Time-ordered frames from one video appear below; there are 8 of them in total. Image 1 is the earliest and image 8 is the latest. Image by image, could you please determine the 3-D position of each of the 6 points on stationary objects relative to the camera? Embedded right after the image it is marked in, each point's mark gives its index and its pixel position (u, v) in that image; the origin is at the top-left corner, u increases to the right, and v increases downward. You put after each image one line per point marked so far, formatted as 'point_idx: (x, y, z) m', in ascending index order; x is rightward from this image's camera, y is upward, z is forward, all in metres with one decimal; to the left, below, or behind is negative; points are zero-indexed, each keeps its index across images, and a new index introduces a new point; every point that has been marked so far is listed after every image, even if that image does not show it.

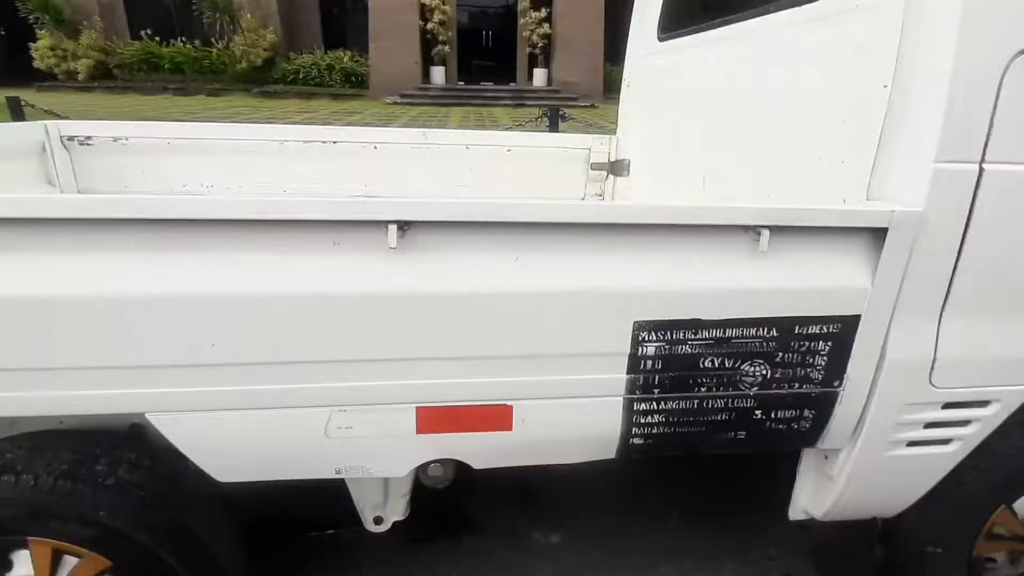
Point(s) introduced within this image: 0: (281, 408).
0: (-0.5, -0.3, +1.2) m
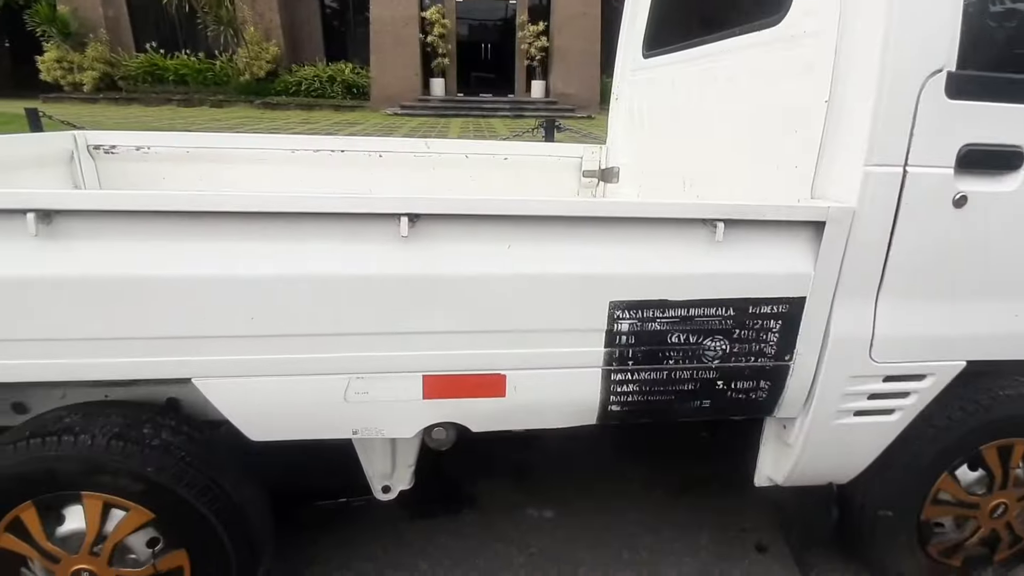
0: (-0.5, -0.2, +1.3) m
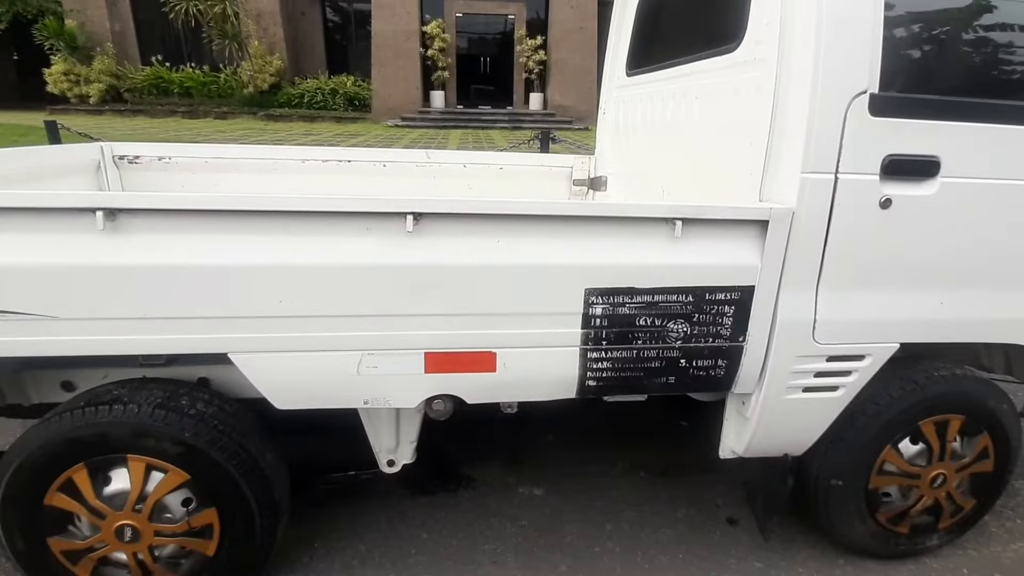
0: (-0.6, -0.2, +1.6) m
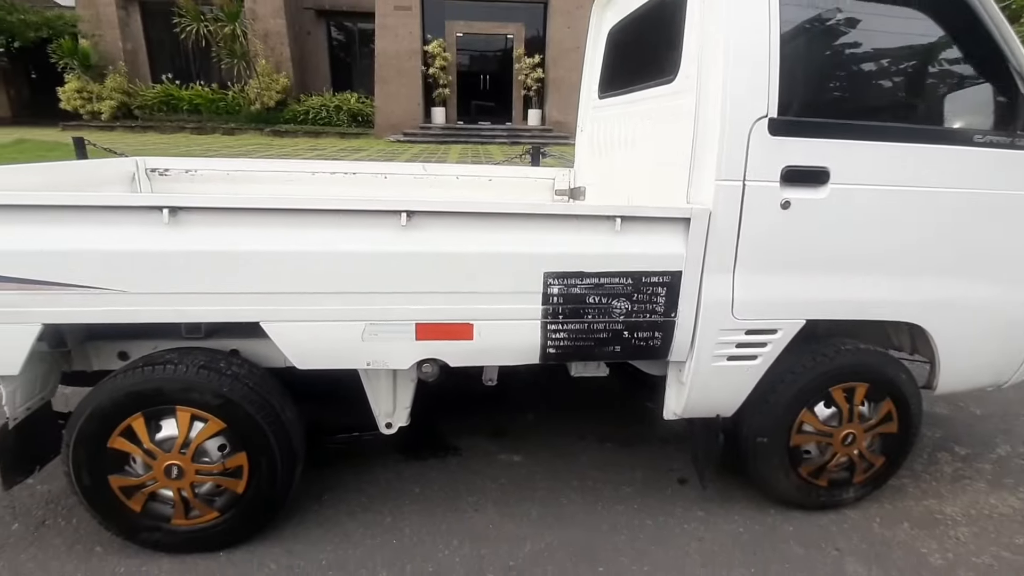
0: (-0.7, -0.1, +2.0) m
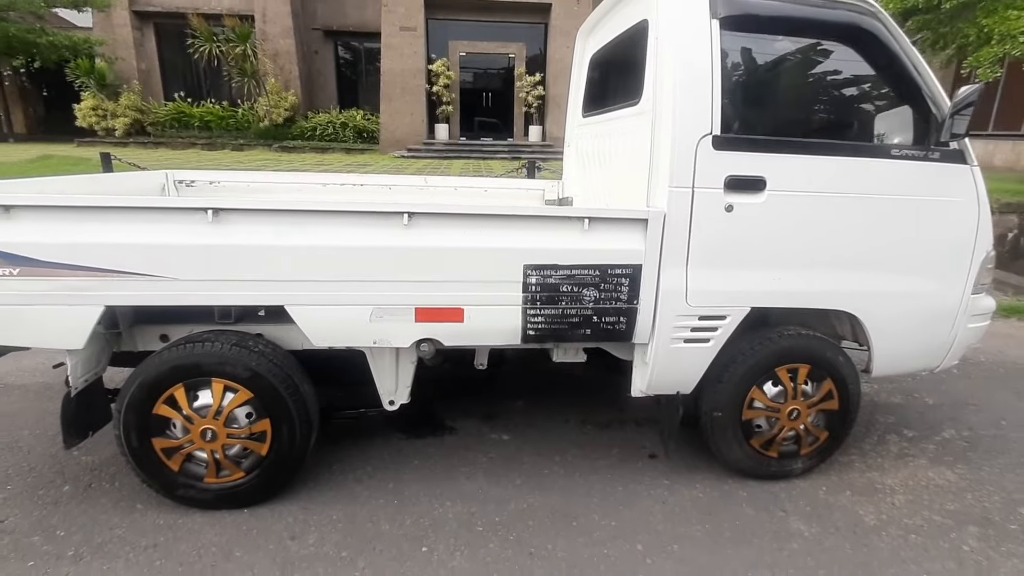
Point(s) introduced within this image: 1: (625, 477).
0: (-0.7, -0.1, +2.3) m
1: (+0.6, -1.0, +2.9) m
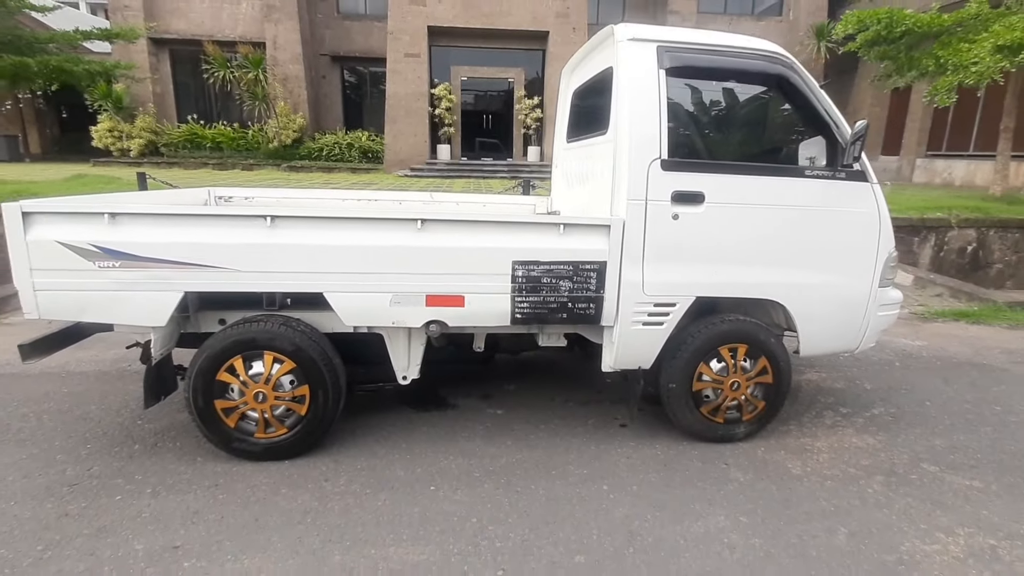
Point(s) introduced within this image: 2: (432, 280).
0: (-0.8, 0.0, +3.0) m
1: (+0.6, -1.0, +3.4) m
2: (-0.5, 0.0, +3.0) m
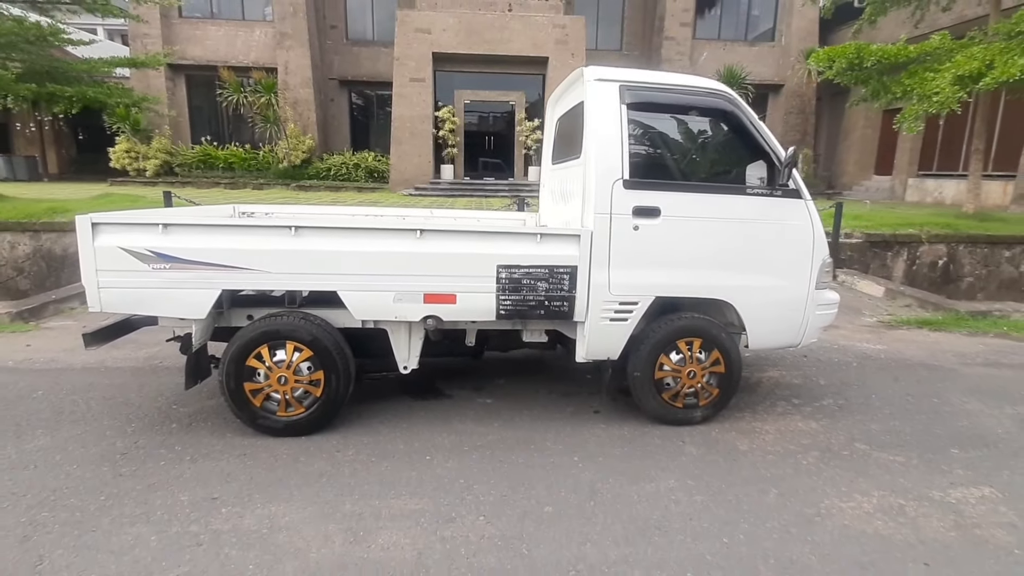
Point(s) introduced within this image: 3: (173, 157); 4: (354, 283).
0: (-0.9, 0.0, +3.5) m
1: (+0.5, -1.0, +3.9) m
2: (-0.6, 0.0, +3.5) m
3: (-12.6, +4.9, +19.2) m
4: (-1.1, 0.0, +3.5) m
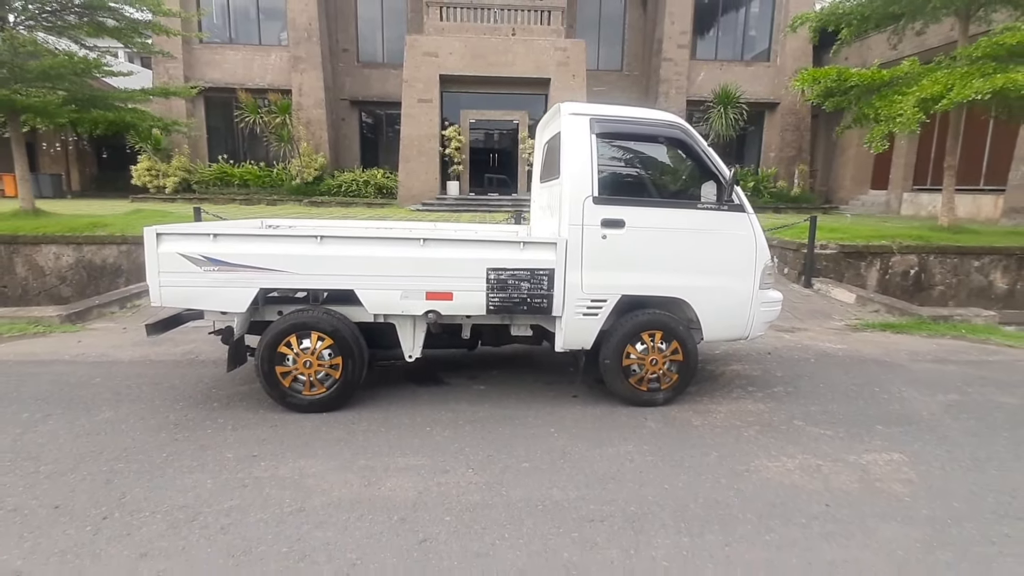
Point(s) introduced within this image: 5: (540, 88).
0: (-1.0, 0.0, +4.2) m
1: (+0.4, -1.0, +4.6) m
2: (-0.7, +0.1, +4.2) m
3: (-12.4, +4.4, +20.2) m
4: (-1.2, 0.0, +4.2) m
5: (+1.1, +7.7, +19.9) m
